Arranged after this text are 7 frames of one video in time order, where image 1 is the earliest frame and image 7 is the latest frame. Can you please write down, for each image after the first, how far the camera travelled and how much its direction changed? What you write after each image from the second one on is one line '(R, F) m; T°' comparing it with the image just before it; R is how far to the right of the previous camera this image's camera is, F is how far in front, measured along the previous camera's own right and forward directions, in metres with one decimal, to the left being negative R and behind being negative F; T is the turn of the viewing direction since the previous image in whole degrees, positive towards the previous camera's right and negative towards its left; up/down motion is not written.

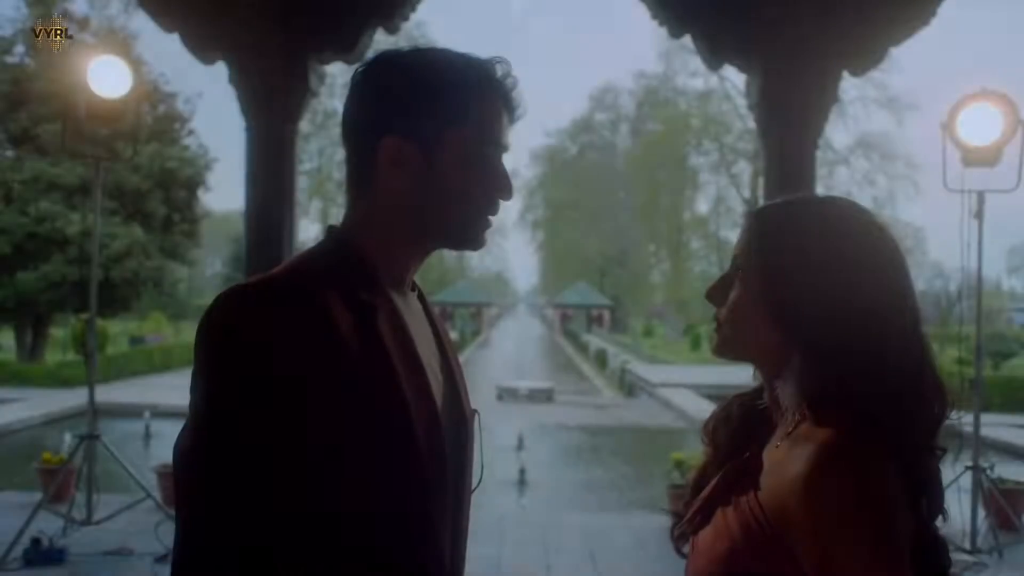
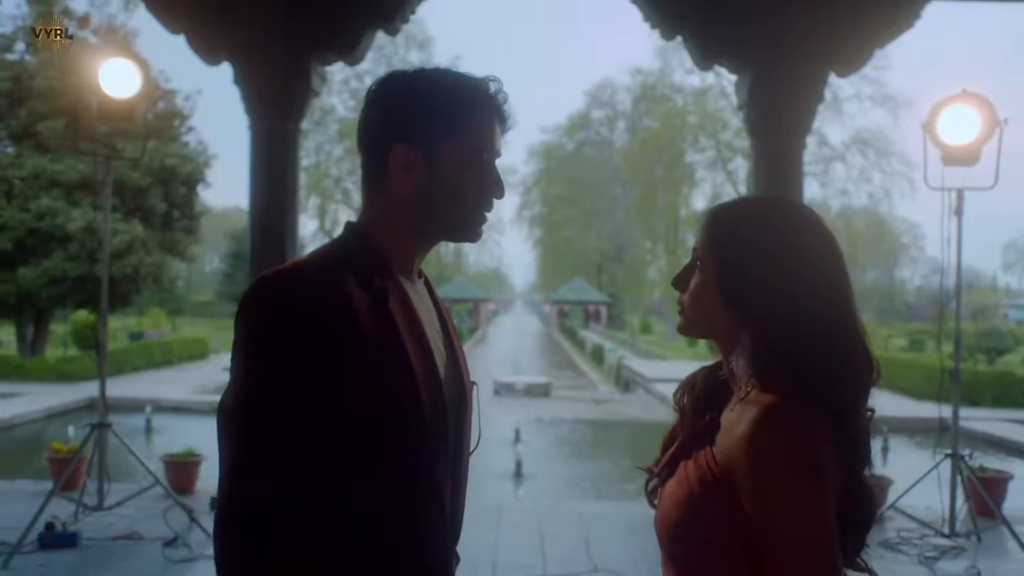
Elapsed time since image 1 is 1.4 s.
(0.0, -0.2) m; 0°
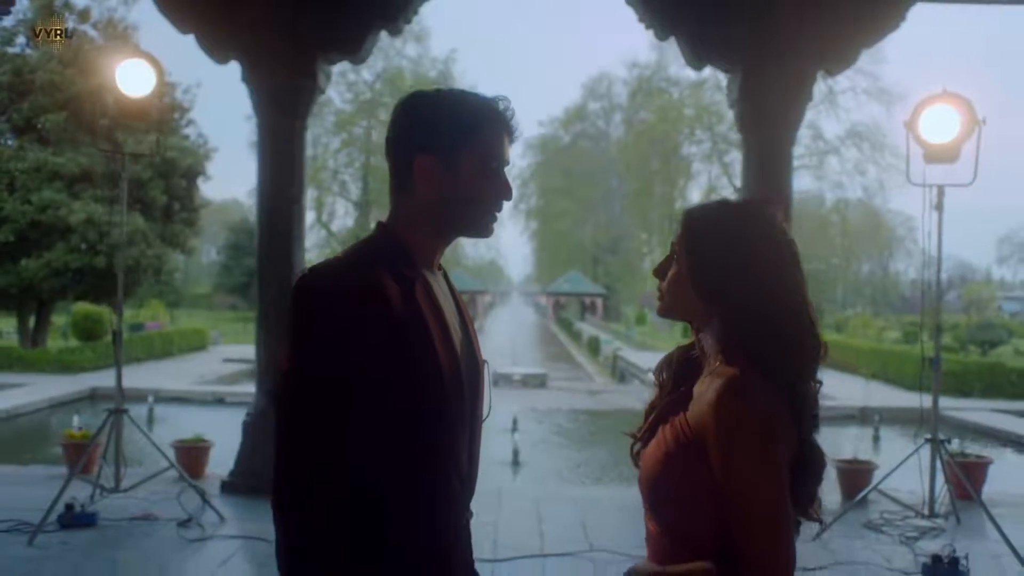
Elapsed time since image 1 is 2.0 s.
(0.0, -0.2) m; 0°
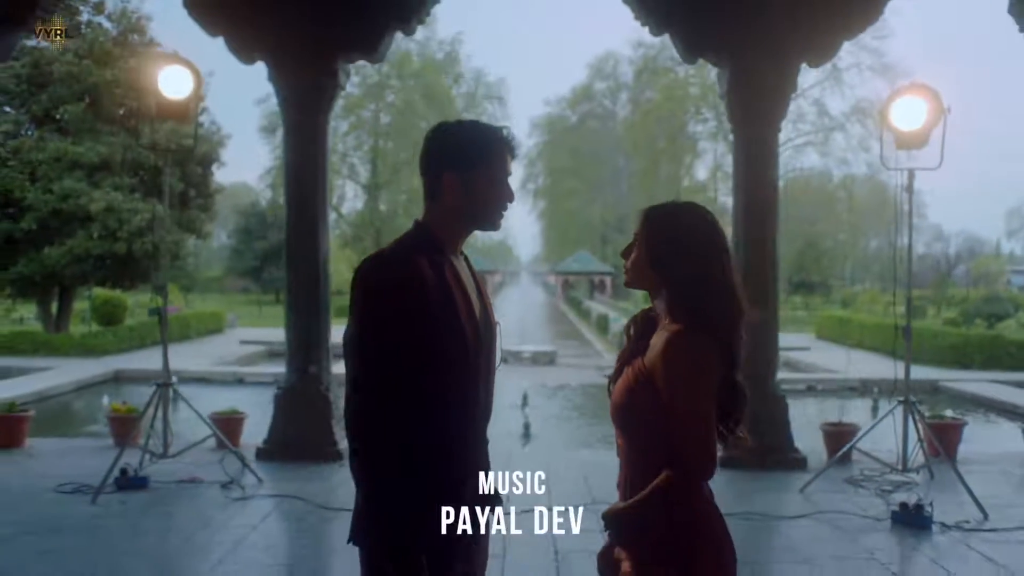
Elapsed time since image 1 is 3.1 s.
(0.0, -0.5) m; -1°
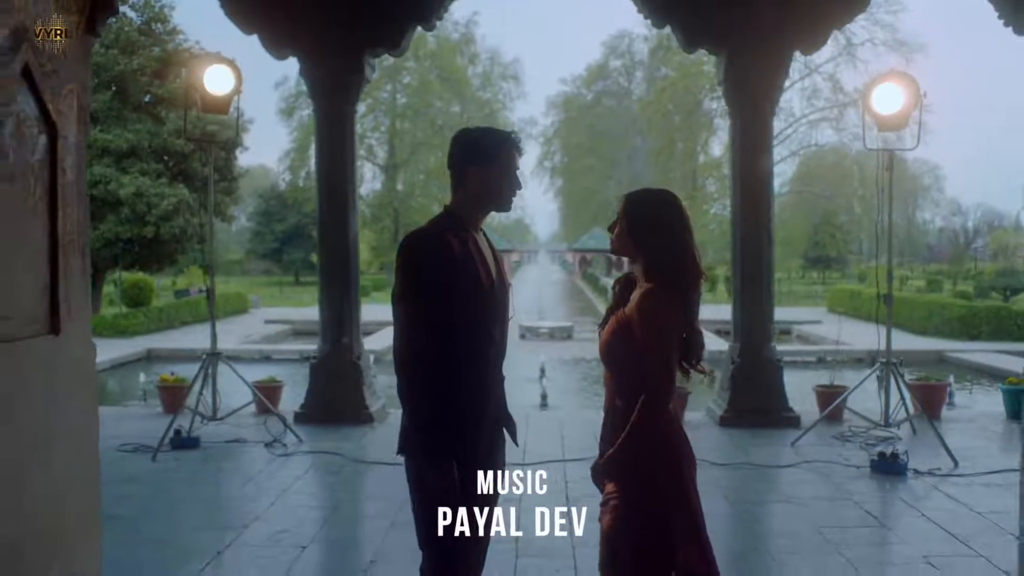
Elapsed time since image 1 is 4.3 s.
(0.0, -0.5) m; -1°
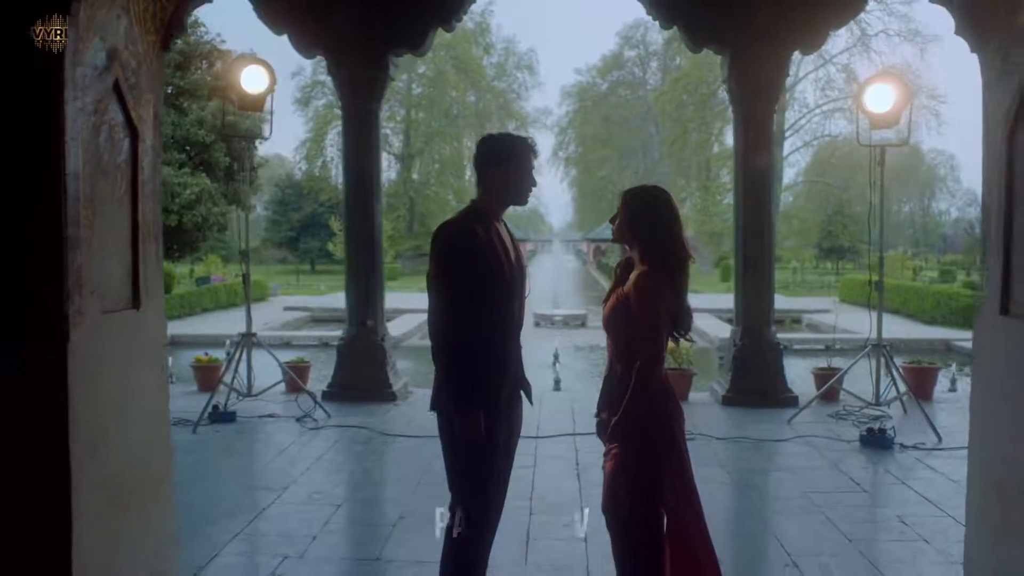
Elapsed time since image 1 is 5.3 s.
(0.0, -0.4) m; -1°
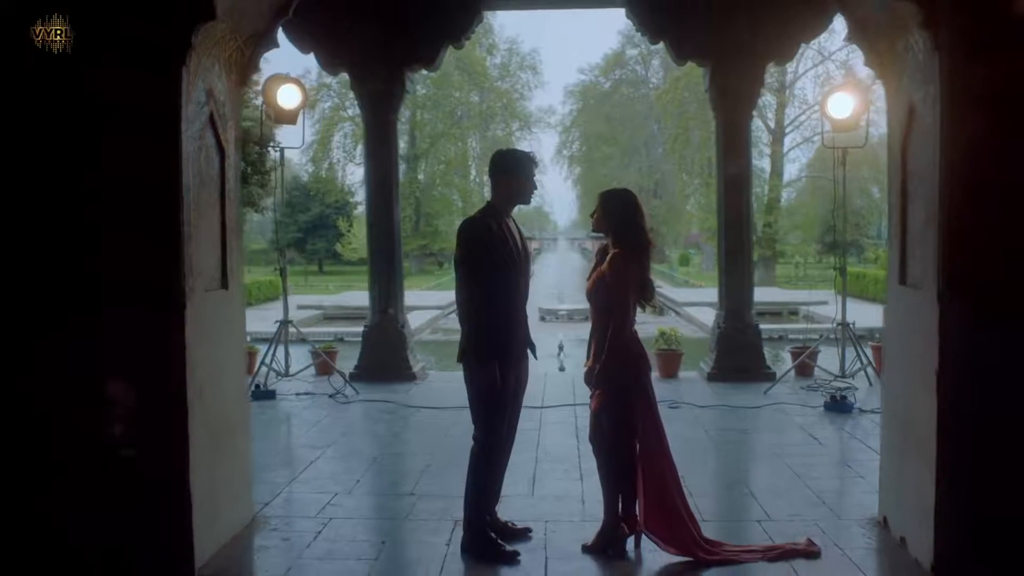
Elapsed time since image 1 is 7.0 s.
(0.0, -0.8) m; 0°
